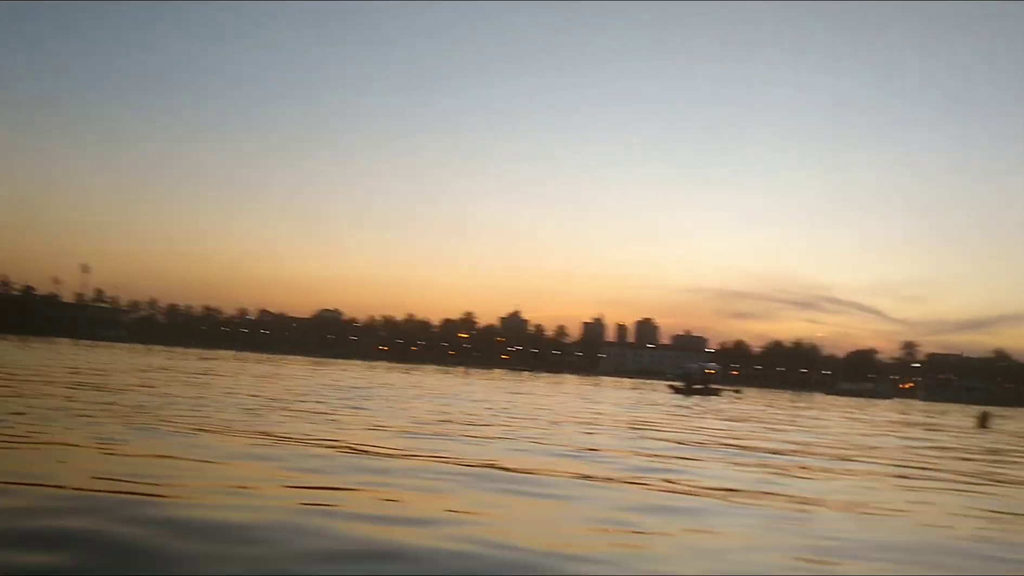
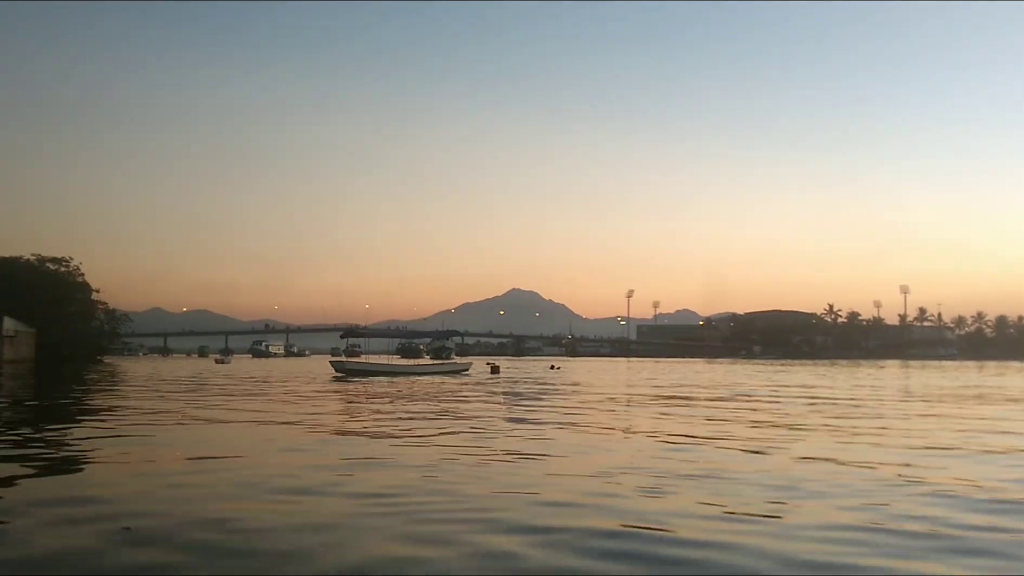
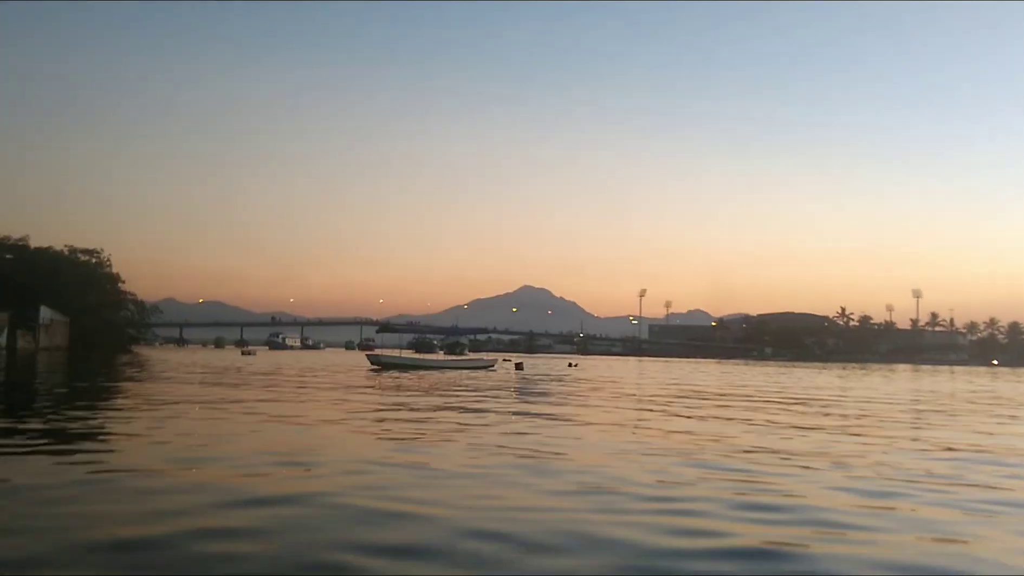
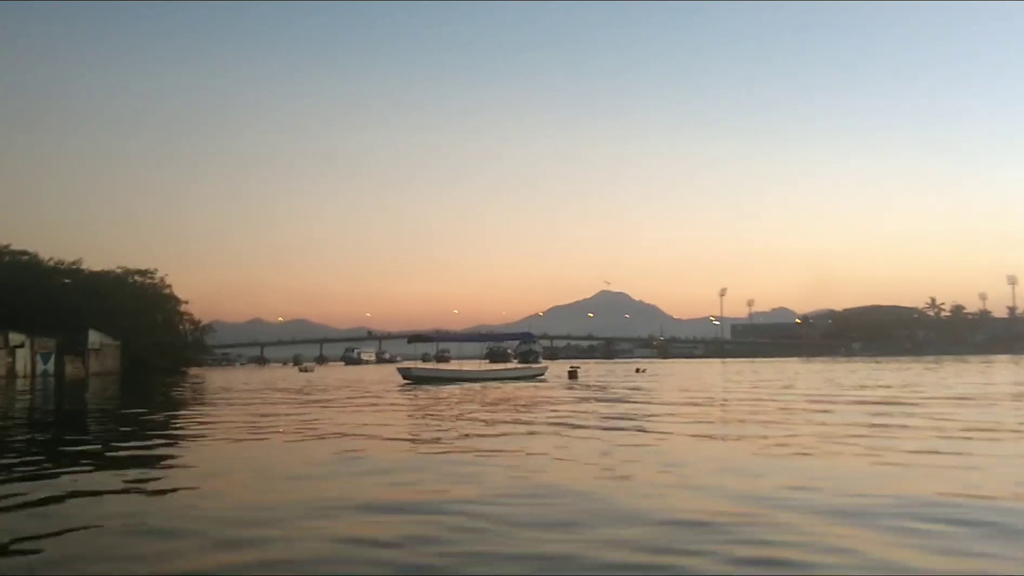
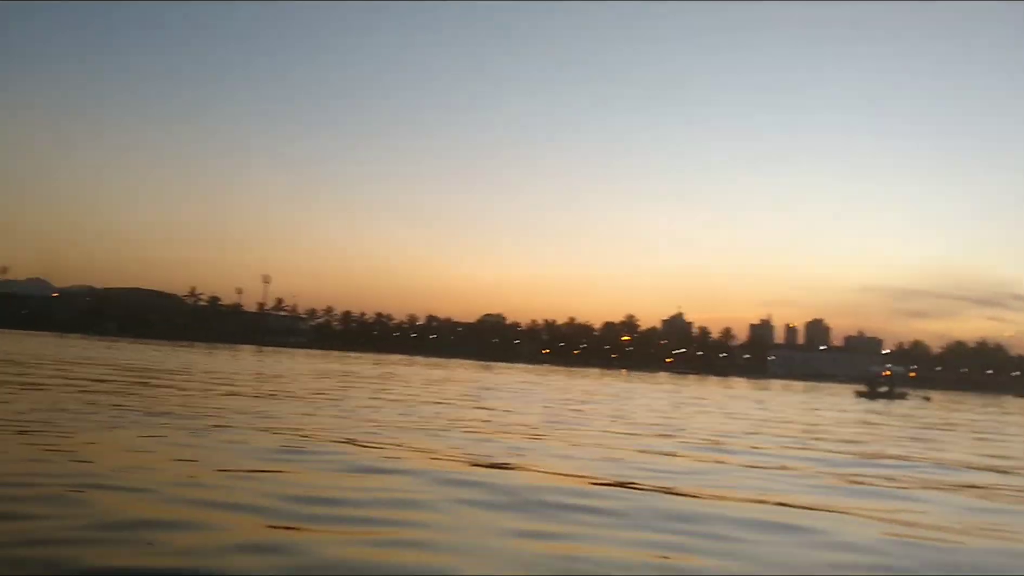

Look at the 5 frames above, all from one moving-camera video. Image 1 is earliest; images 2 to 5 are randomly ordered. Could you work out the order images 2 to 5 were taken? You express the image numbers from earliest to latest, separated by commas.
5, 3, 2, 4
